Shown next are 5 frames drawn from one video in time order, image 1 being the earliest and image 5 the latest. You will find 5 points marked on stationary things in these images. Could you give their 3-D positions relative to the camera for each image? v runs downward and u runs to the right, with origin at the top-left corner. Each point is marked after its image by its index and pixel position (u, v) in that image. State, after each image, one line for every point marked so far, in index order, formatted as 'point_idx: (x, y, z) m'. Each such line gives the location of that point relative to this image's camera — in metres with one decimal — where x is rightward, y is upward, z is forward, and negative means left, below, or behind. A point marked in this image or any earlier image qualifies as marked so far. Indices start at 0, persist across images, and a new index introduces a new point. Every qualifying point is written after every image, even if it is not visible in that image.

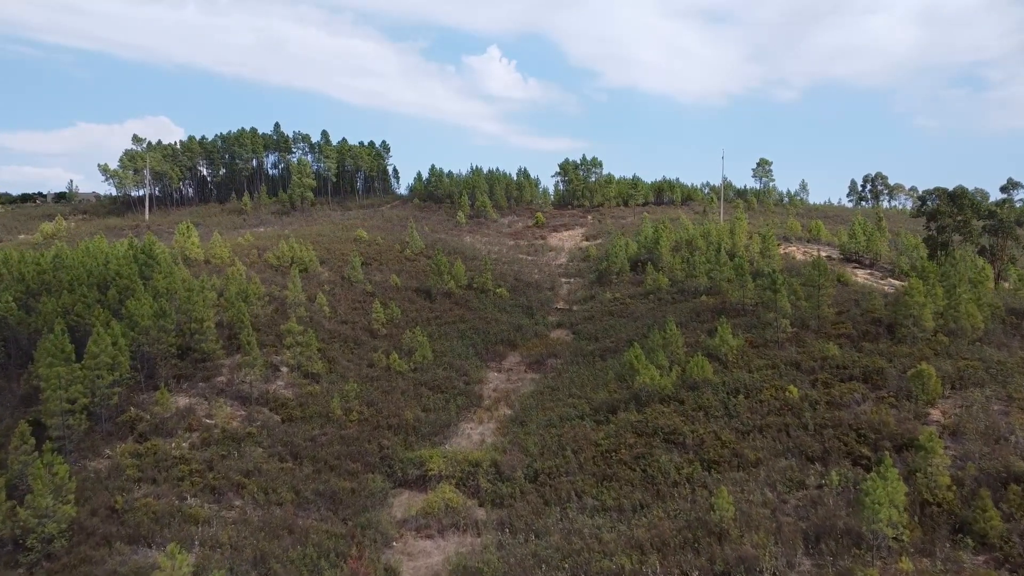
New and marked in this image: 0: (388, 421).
0: (-3.1, -3.3, +19.7) m
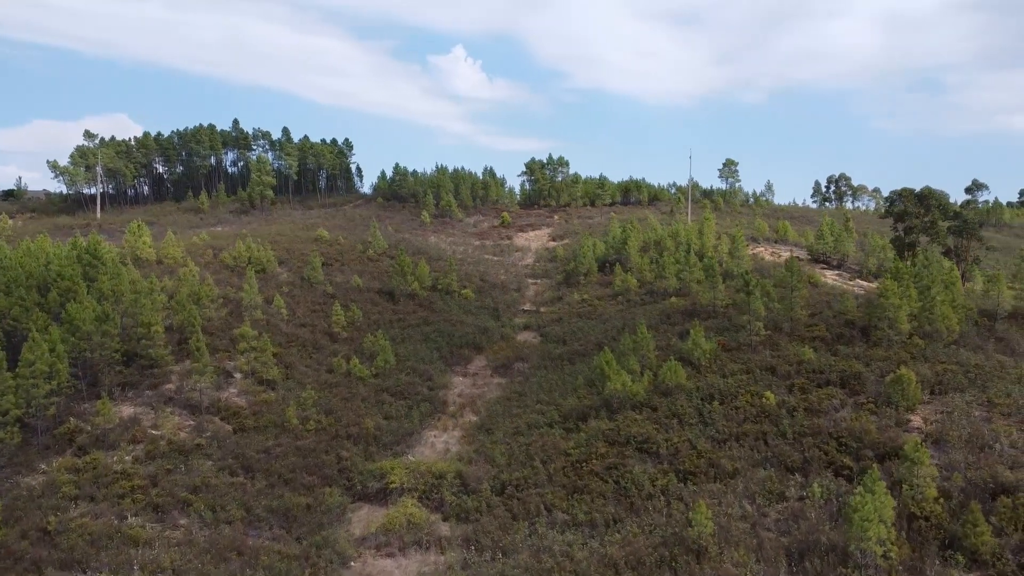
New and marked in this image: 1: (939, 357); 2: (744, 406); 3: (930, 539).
0: (-3.9, -3.3, +18.7) m
1: (+9.2, -1.5, +17.2) m
2: (+4.6, -2.4, +15.9) m
3: (+5.6, -3.4, +10.8) m
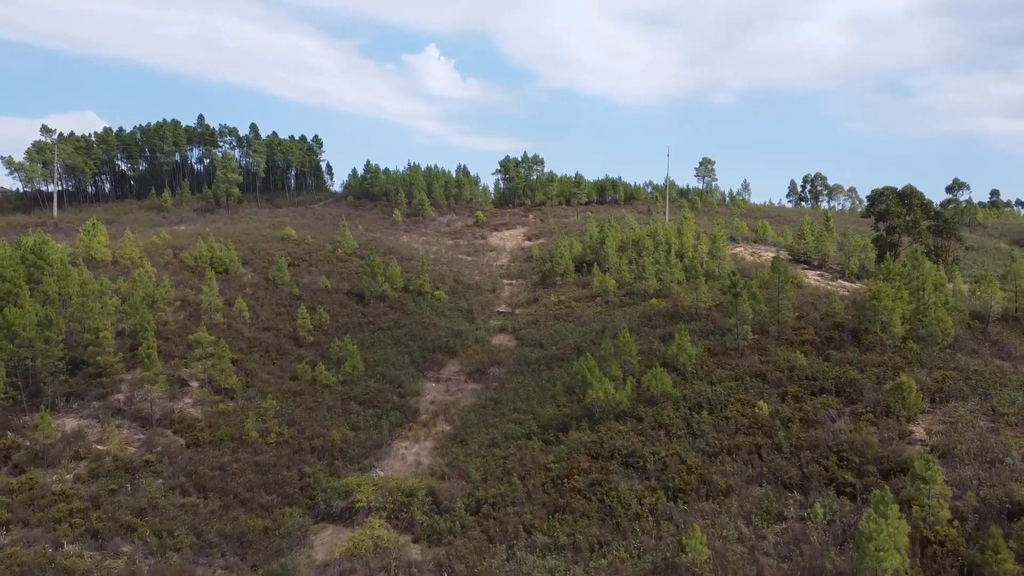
0: (-4.4, -3.4, +17.5) m
1: (+8.7, -1.5, +16.4) m
2: (+4.2, -2.4, +15.0) m
3: (+5.3, -3.4, +9.8) m
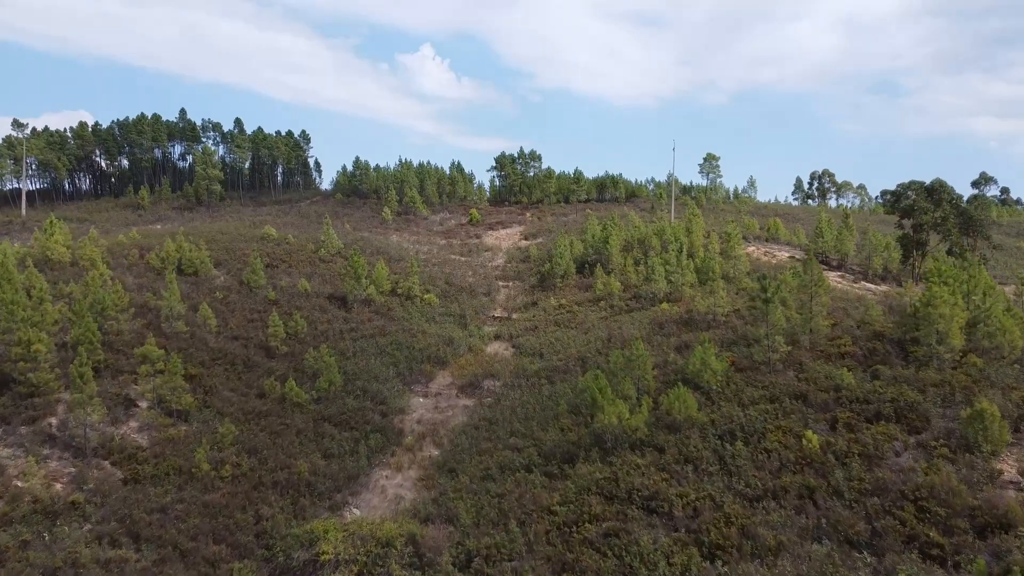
0: (-4.4, -3.5, +14.9) m
1: (+8.6, -1.6, +13.9) m
2: (+4.1, -2.5, +12.5) m
3: (+5.3, -3.5, +7.3) m
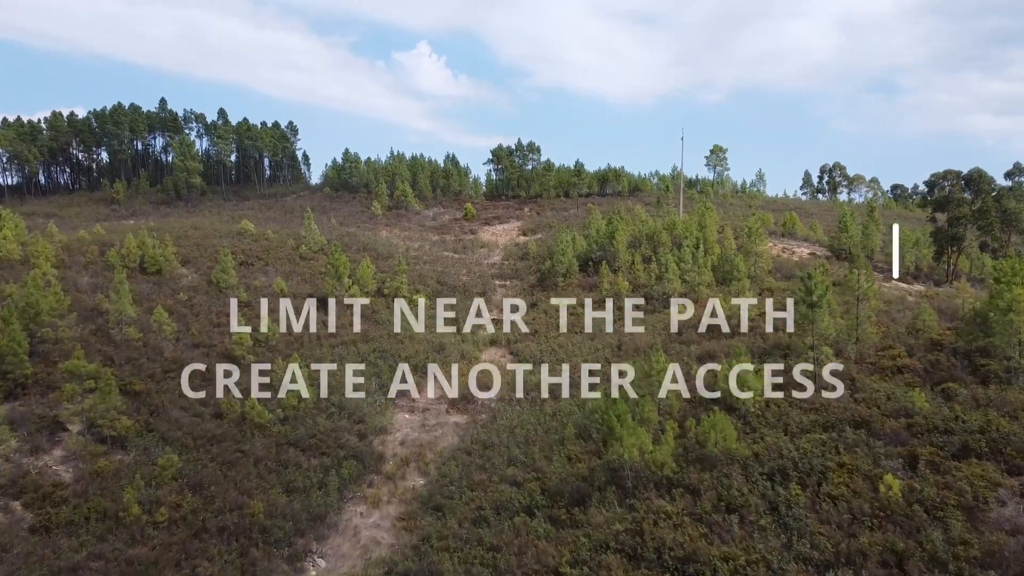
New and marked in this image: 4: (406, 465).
0: (-4.5, -3.6, +12.3) m
1: (+8.6, -1.7, +11.3) m
2: (+4.1, -2.6, +9.9) m
3: (+5.3, -3.6, +4.8) m
4: (-2.0, -3.4, +15.5) m
